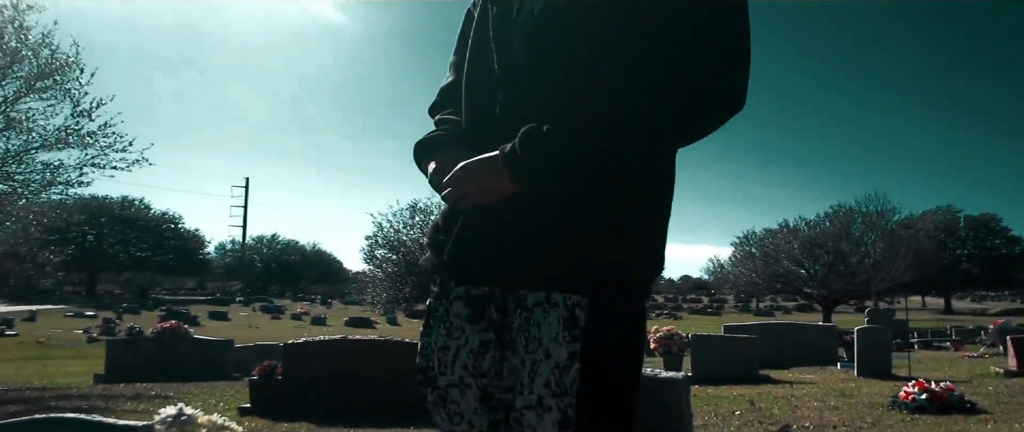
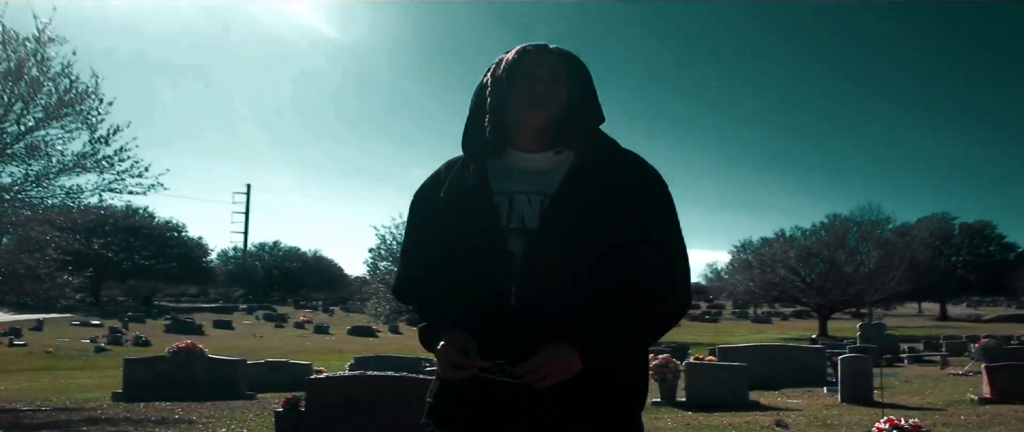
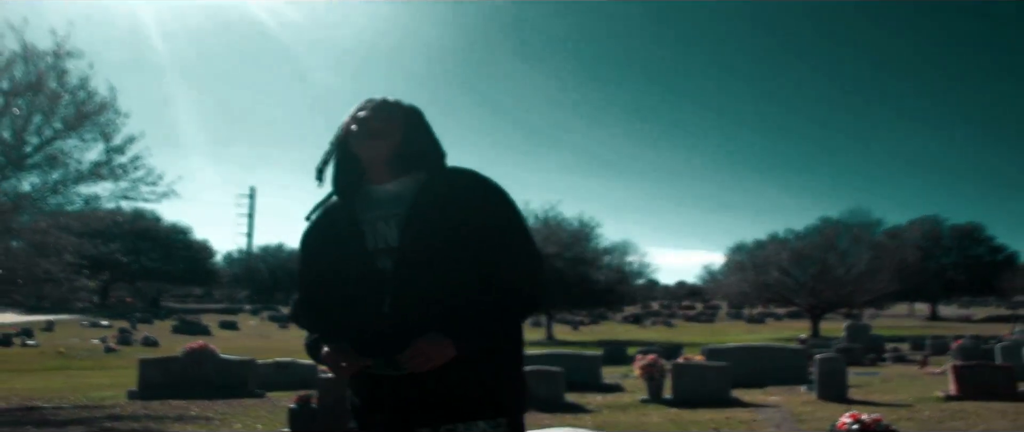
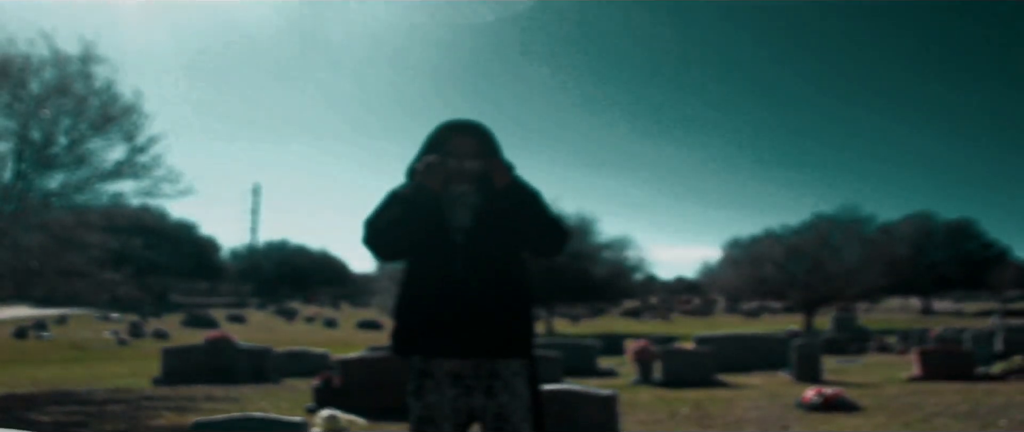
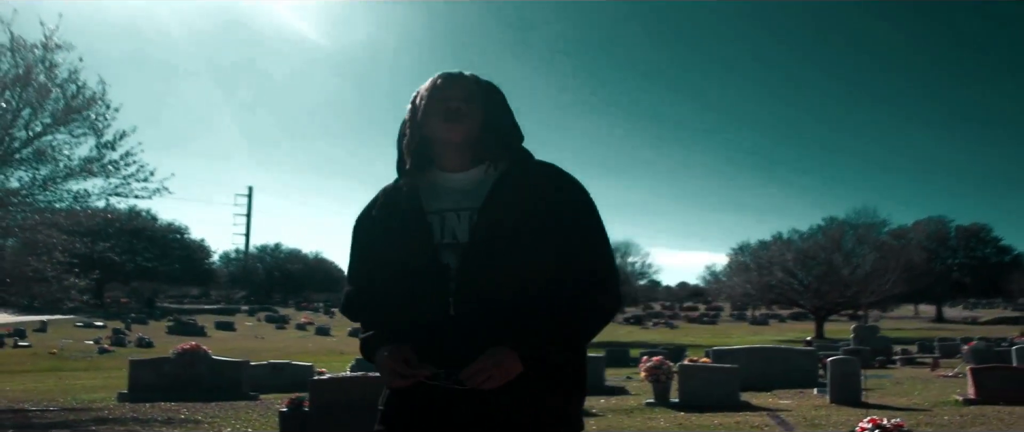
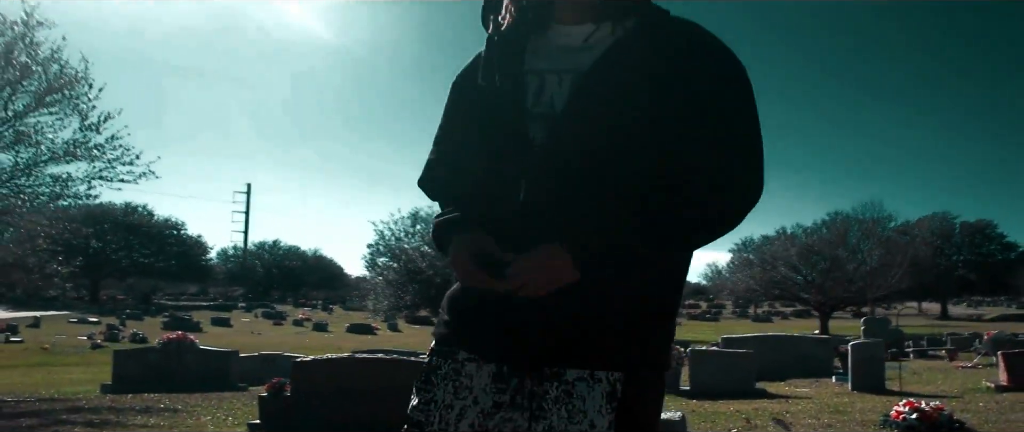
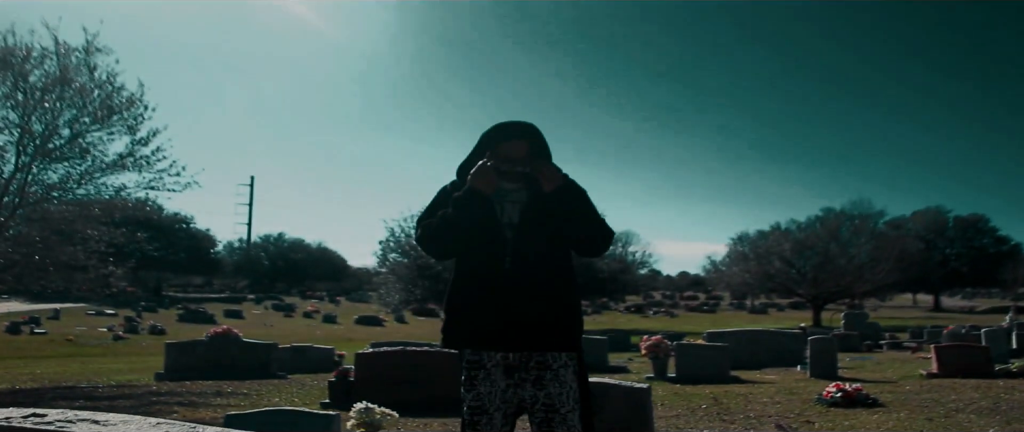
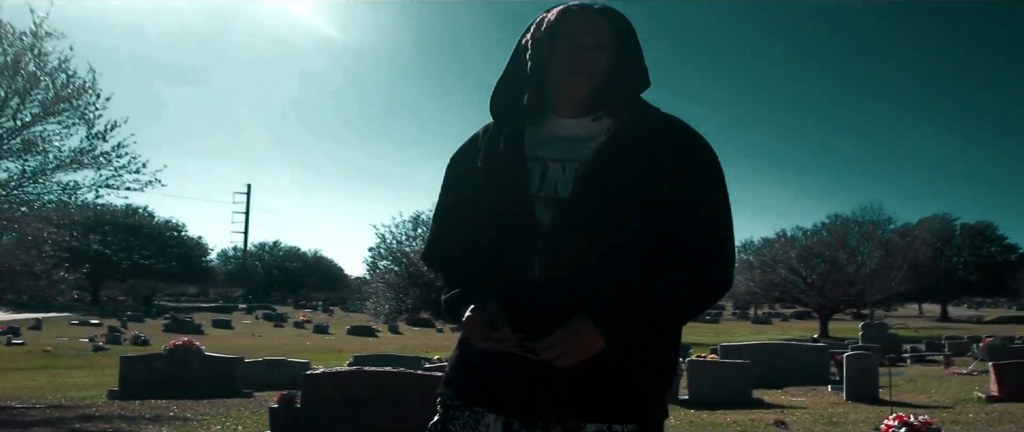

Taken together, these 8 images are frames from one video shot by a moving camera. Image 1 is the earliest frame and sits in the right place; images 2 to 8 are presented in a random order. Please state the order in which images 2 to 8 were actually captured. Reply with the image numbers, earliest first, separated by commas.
6, 8, 2, 5, 3, 4, 7
